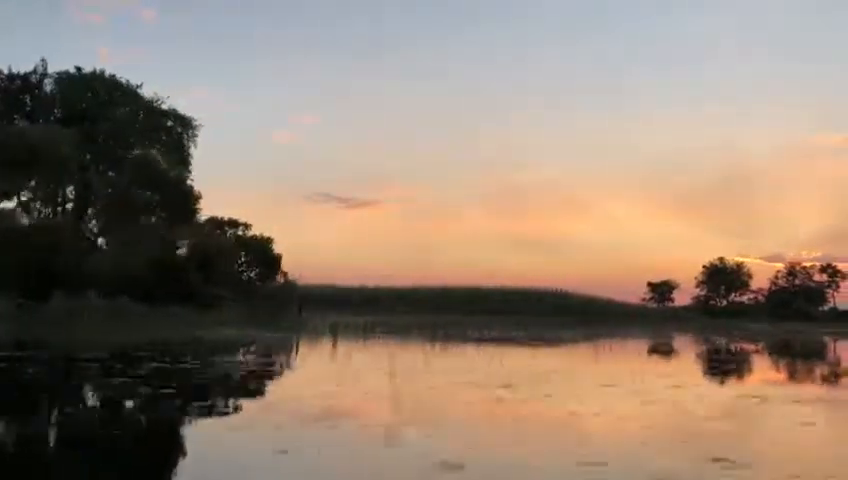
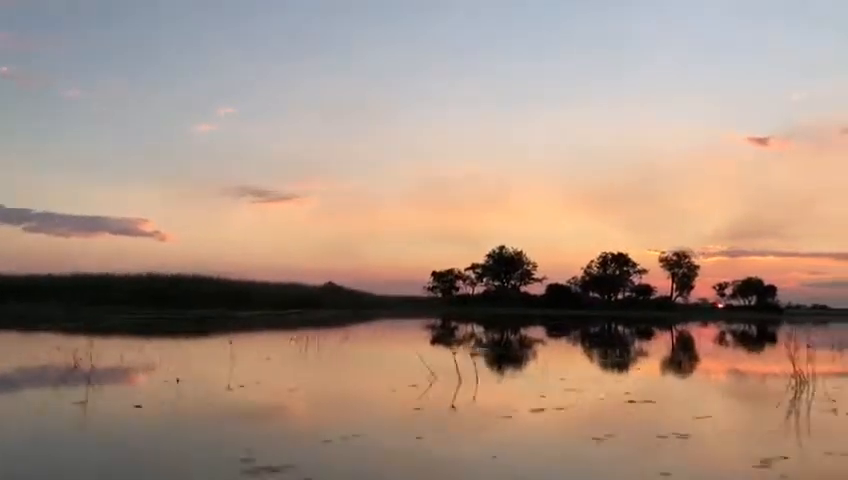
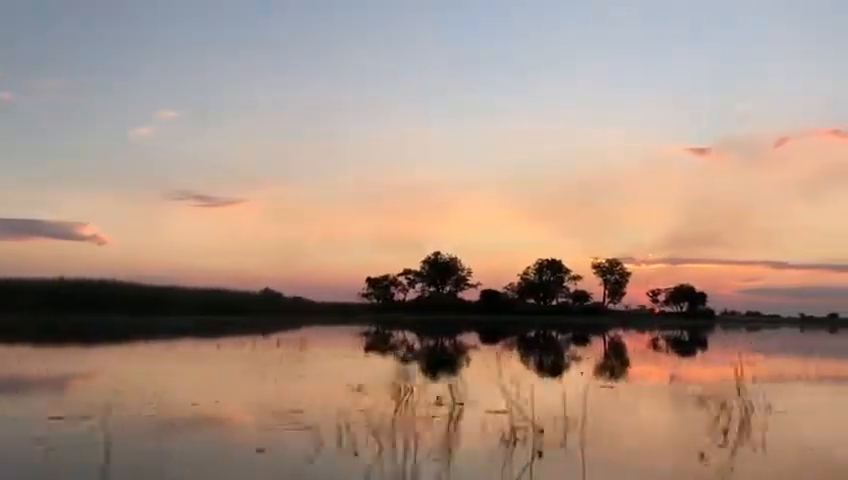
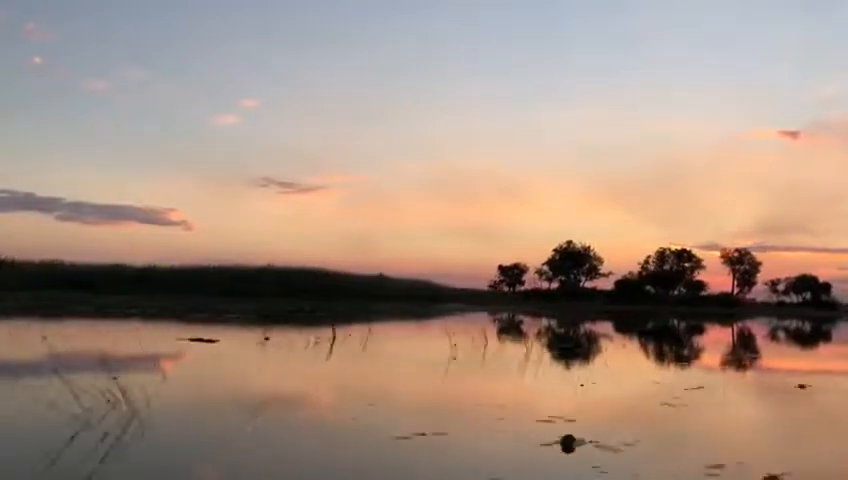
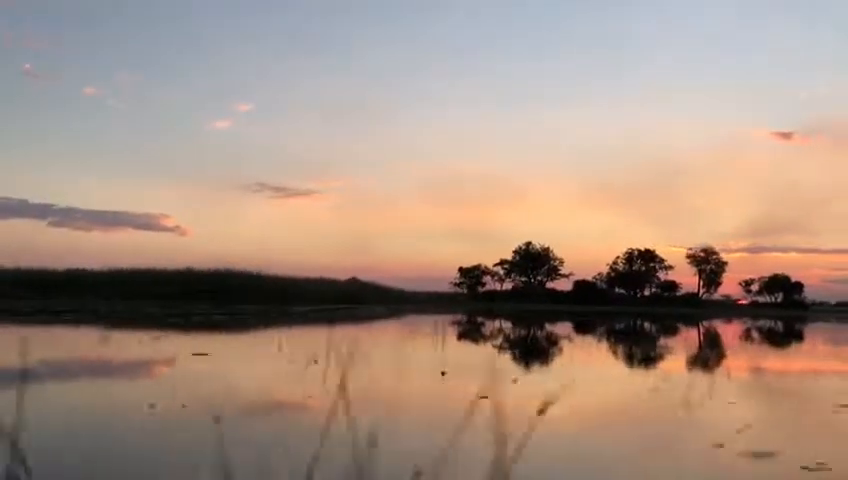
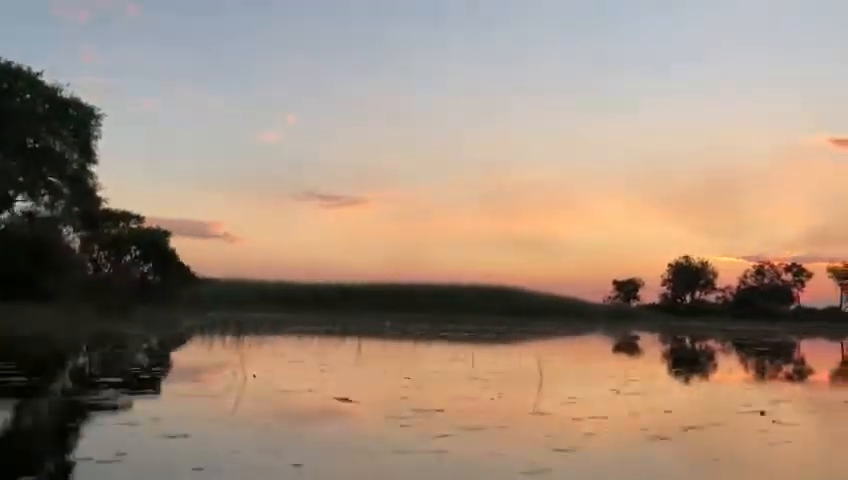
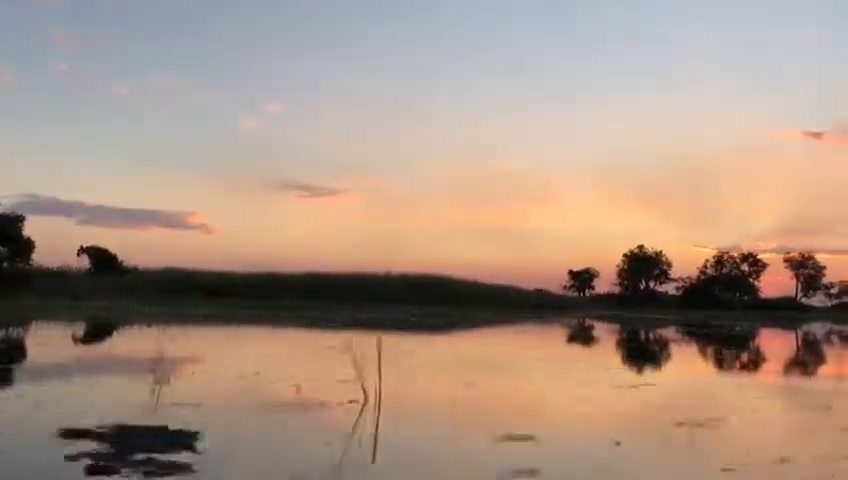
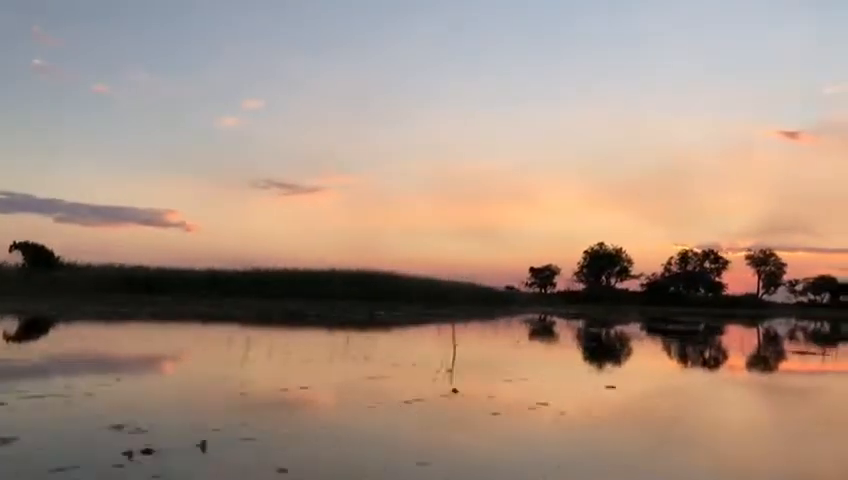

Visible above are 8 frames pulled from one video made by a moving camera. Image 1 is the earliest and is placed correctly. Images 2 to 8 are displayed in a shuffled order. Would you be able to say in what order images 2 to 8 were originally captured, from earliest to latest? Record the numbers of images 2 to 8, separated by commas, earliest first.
6, 7, 8, 4, 5, 2, 3
